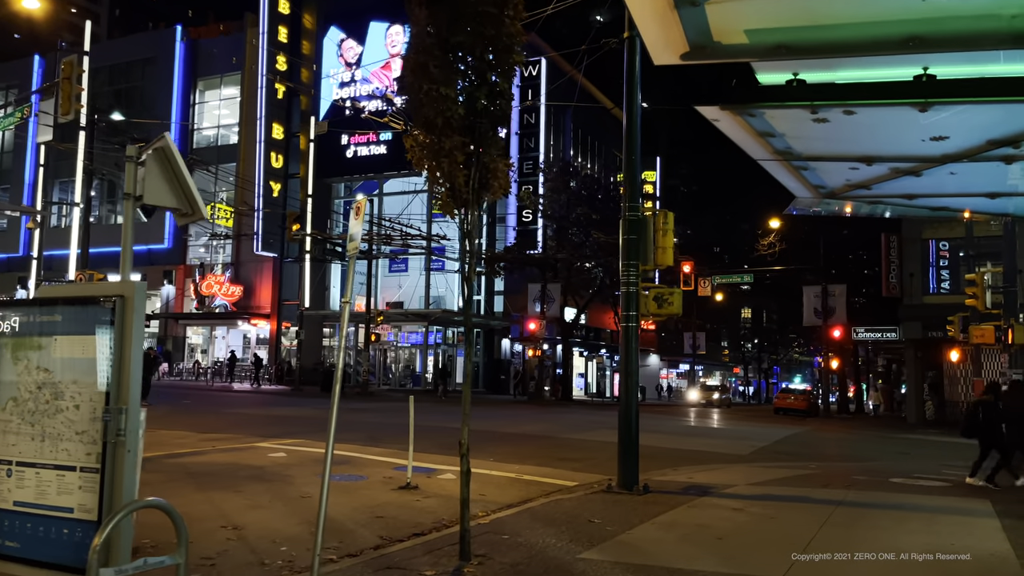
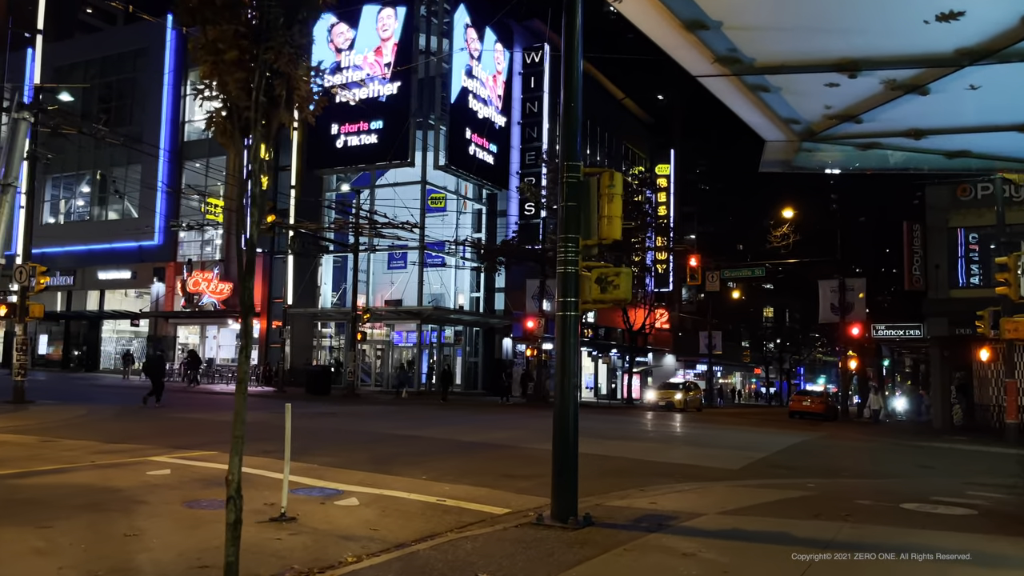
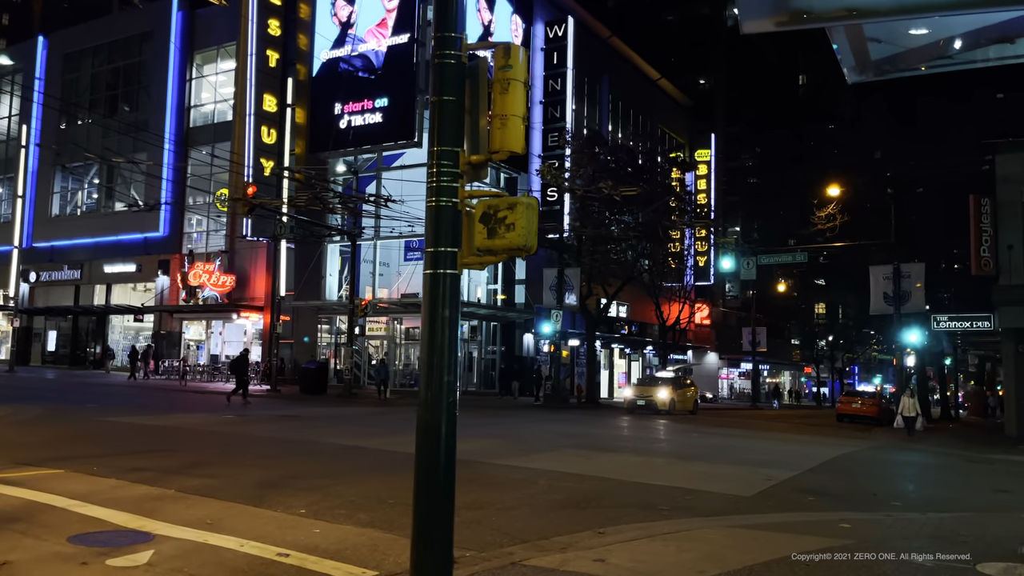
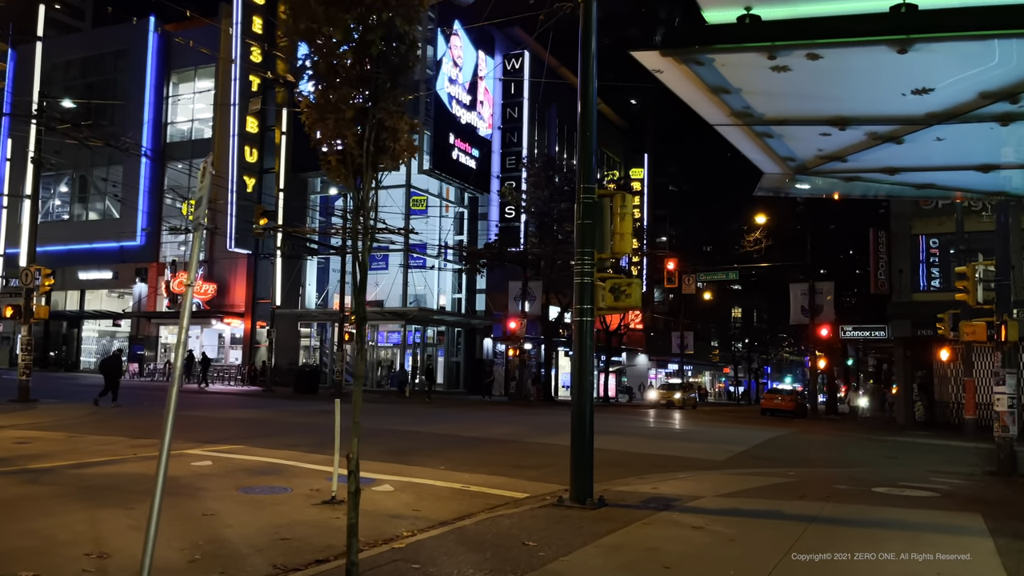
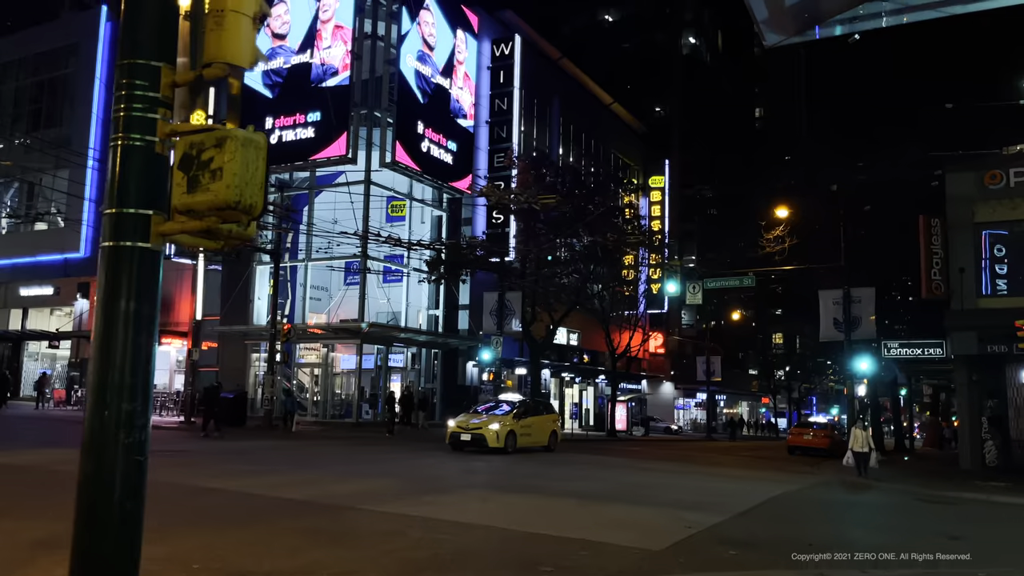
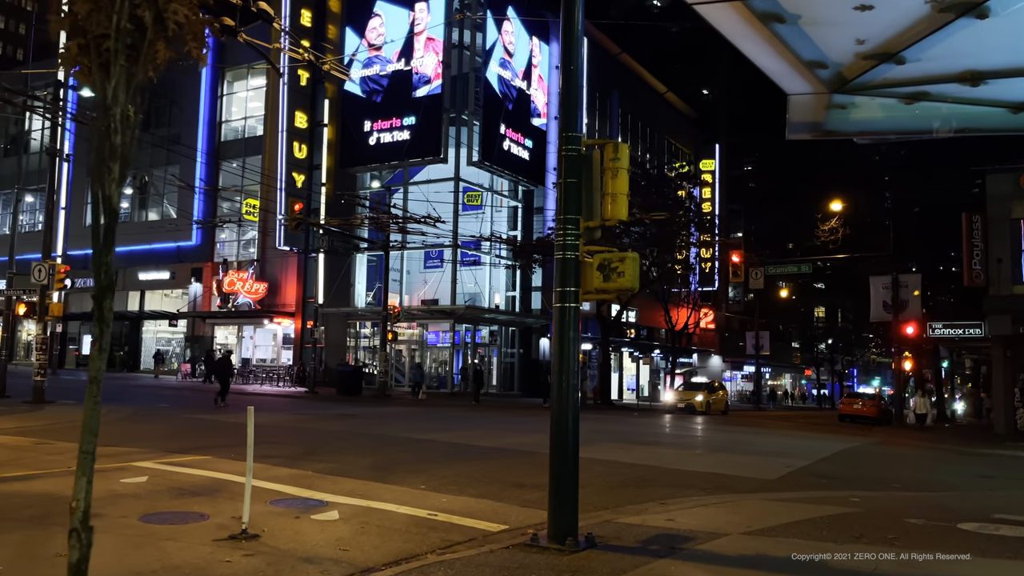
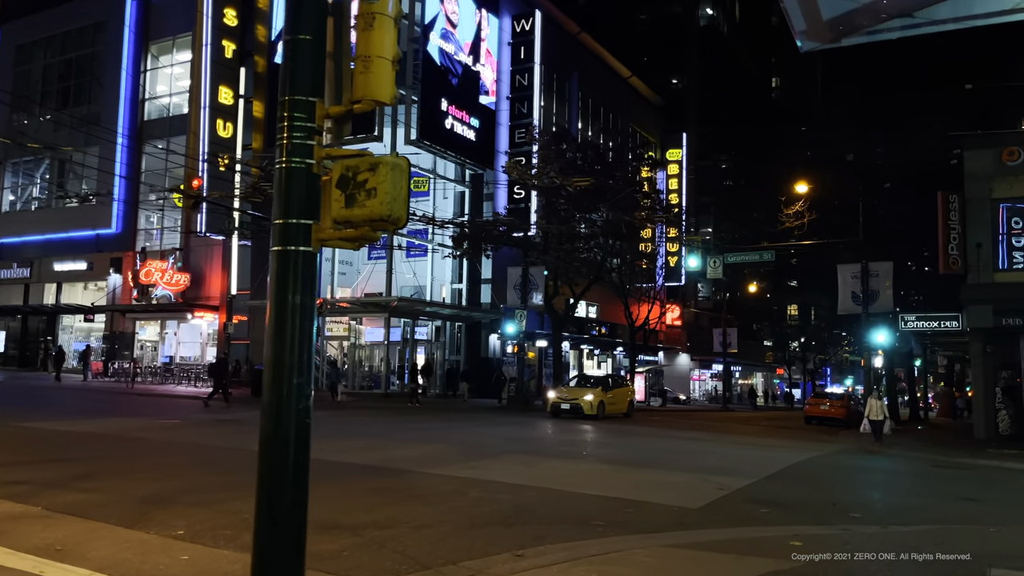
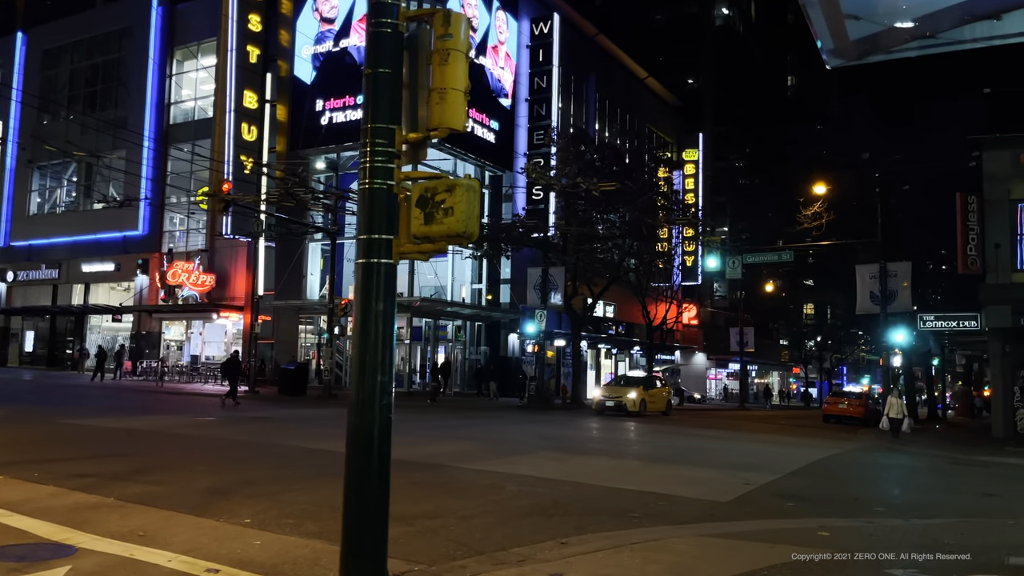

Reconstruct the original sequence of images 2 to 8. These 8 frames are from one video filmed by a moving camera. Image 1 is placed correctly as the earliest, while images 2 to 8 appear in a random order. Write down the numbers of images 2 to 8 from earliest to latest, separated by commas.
4, 2, 6, 3, 8, 7, 5
